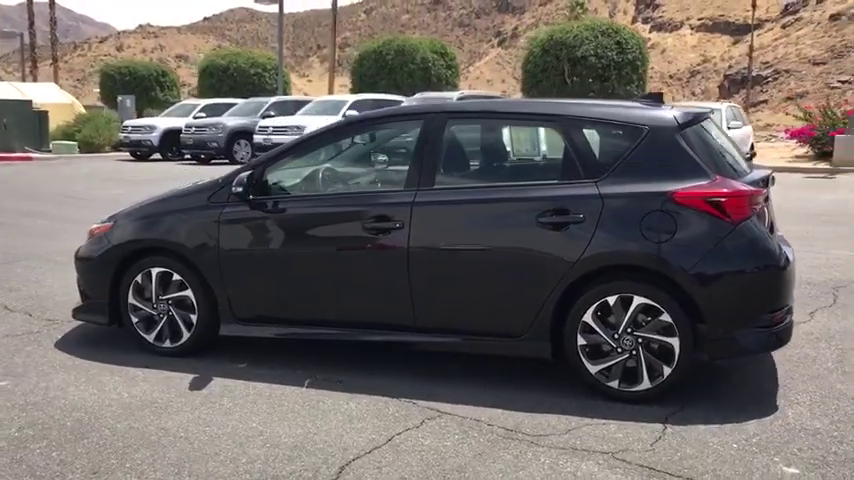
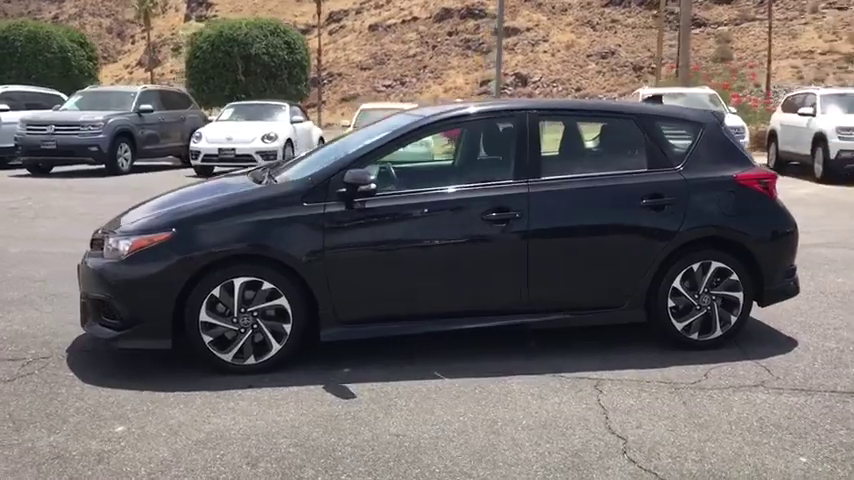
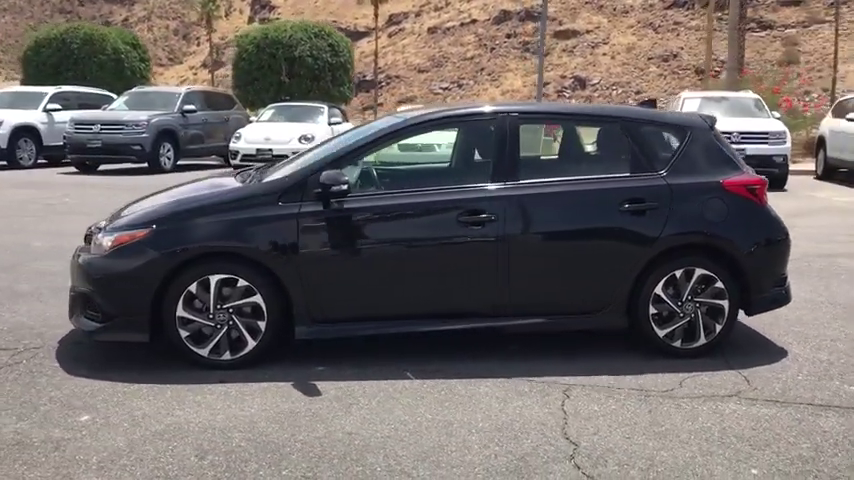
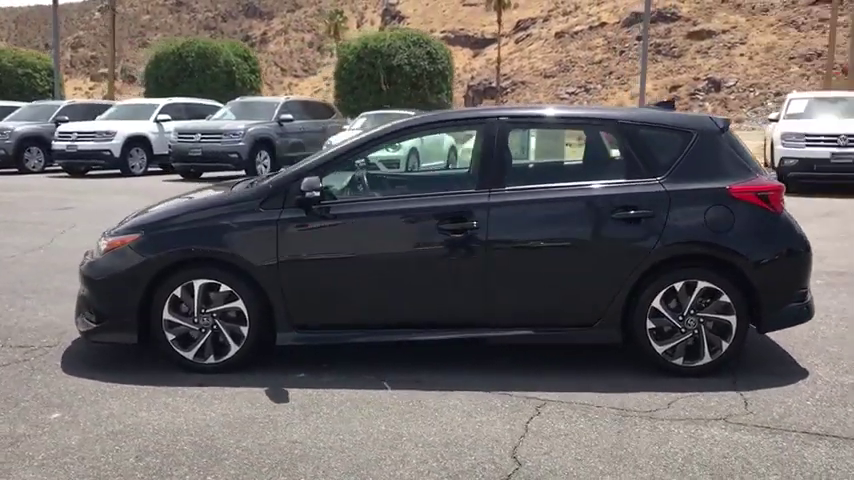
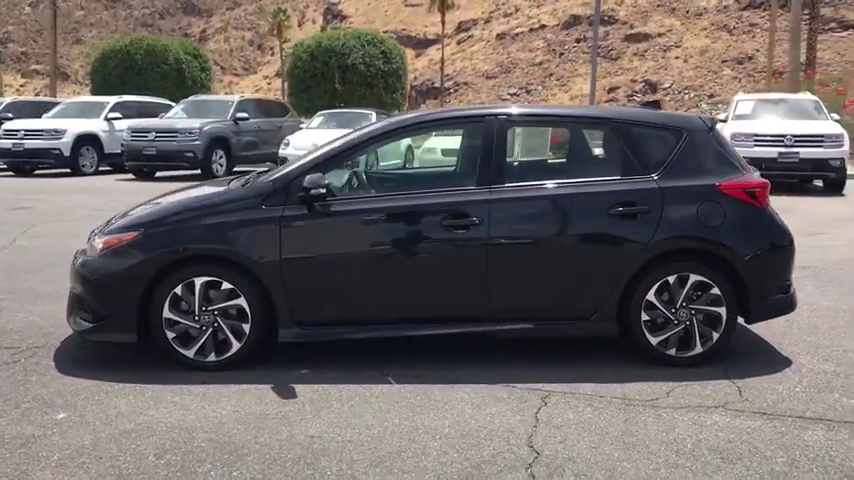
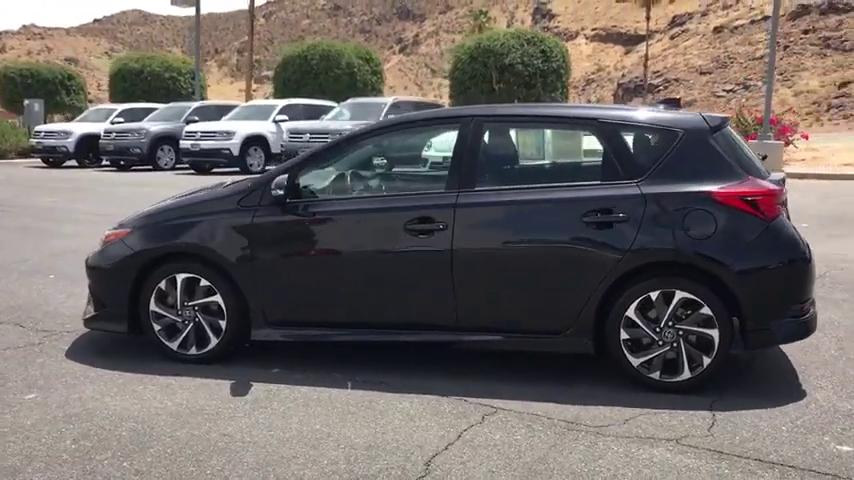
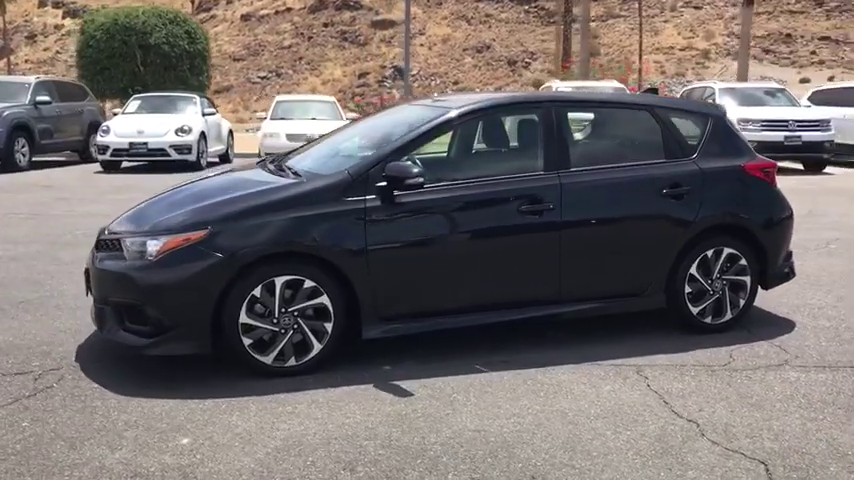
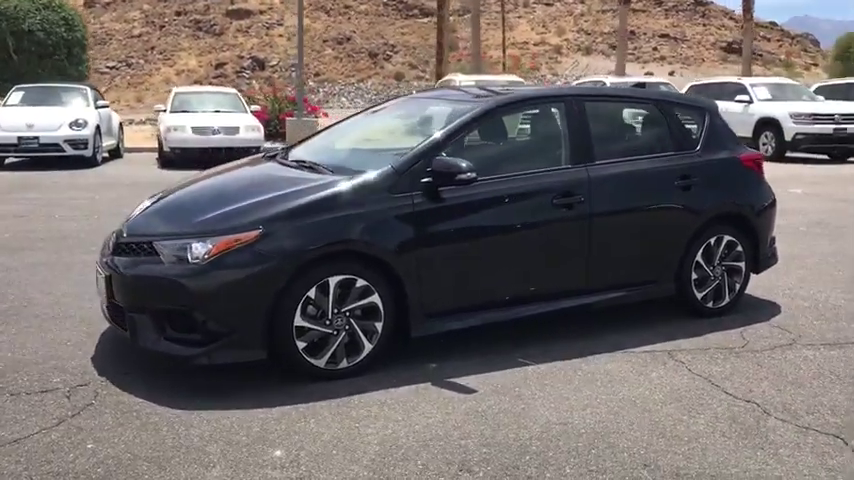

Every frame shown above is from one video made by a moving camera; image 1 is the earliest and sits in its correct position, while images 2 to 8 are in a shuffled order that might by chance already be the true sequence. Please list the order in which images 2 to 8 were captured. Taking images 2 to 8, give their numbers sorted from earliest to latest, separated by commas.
6, 4, 5, 3, 2, 7, 8
